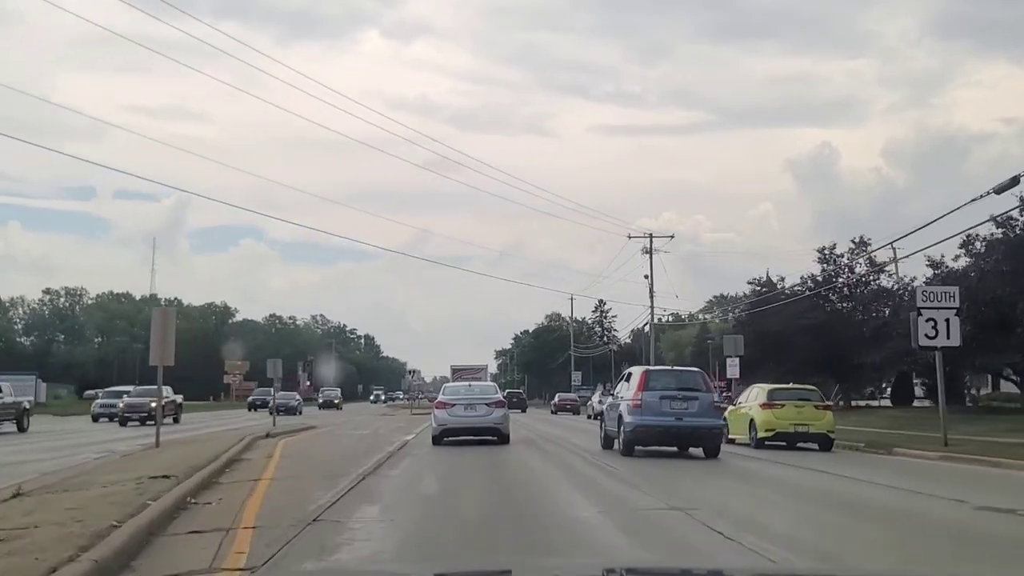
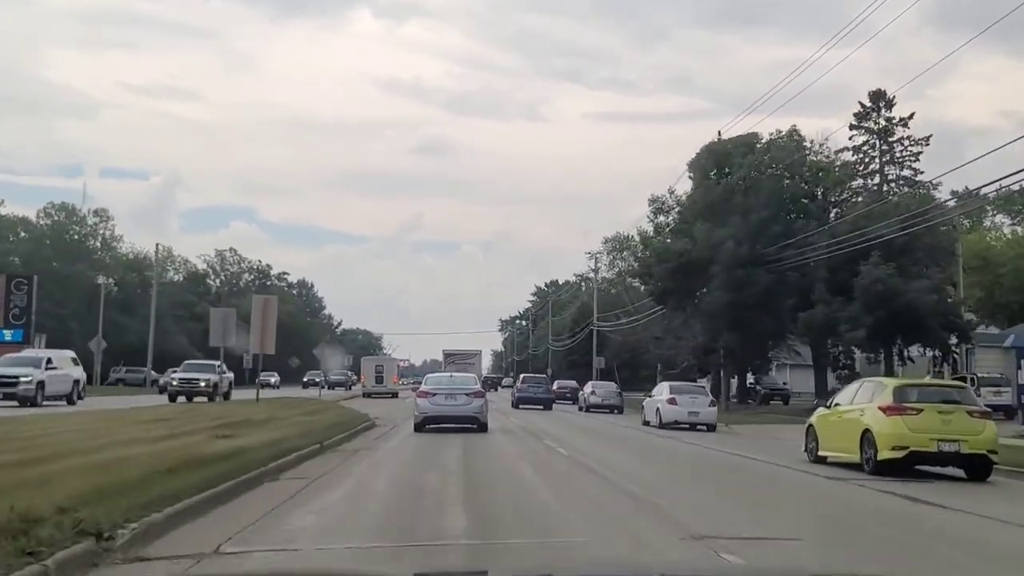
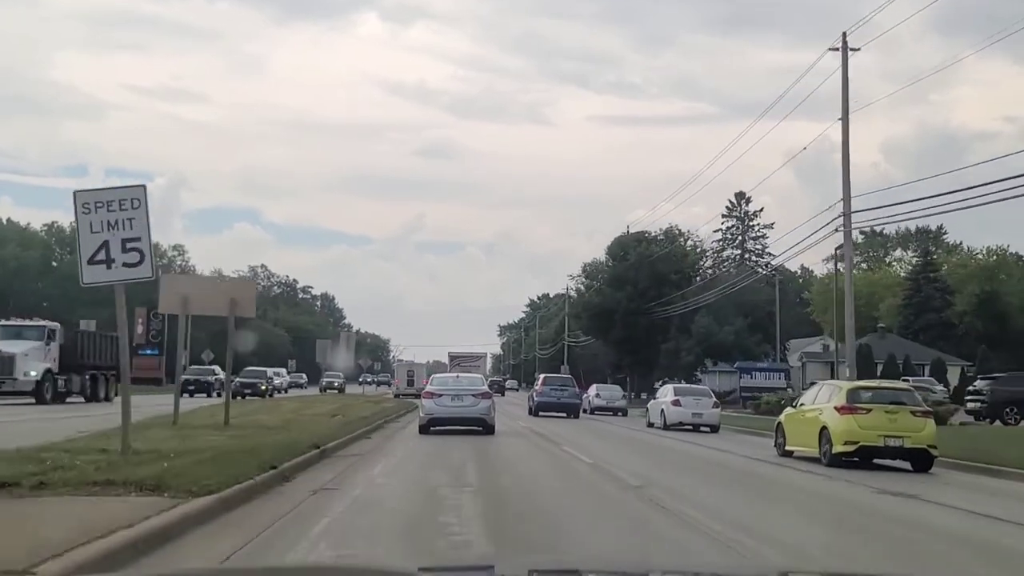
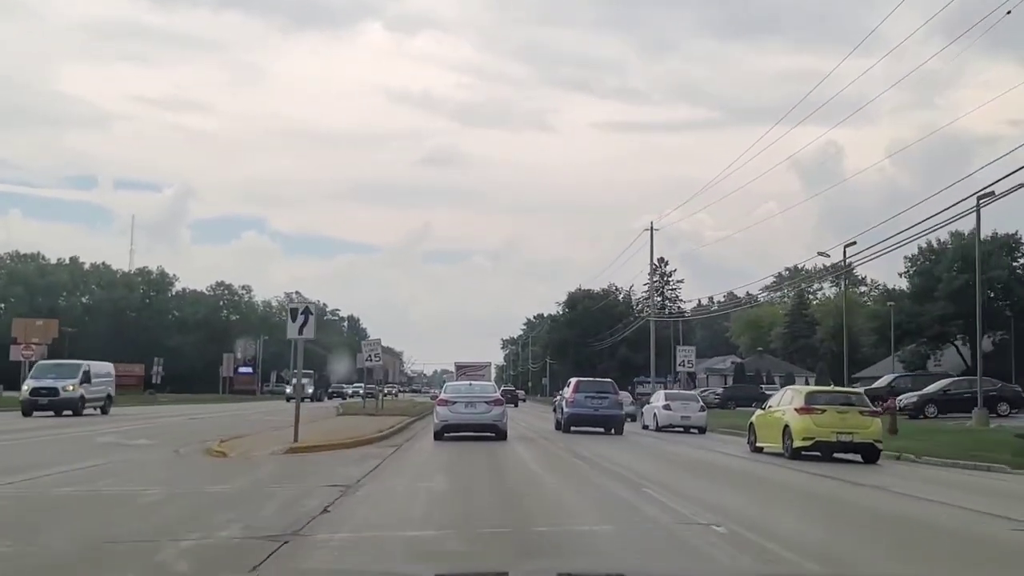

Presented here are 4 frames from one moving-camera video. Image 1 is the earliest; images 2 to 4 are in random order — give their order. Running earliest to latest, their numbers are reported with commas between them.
4, 3, 2
